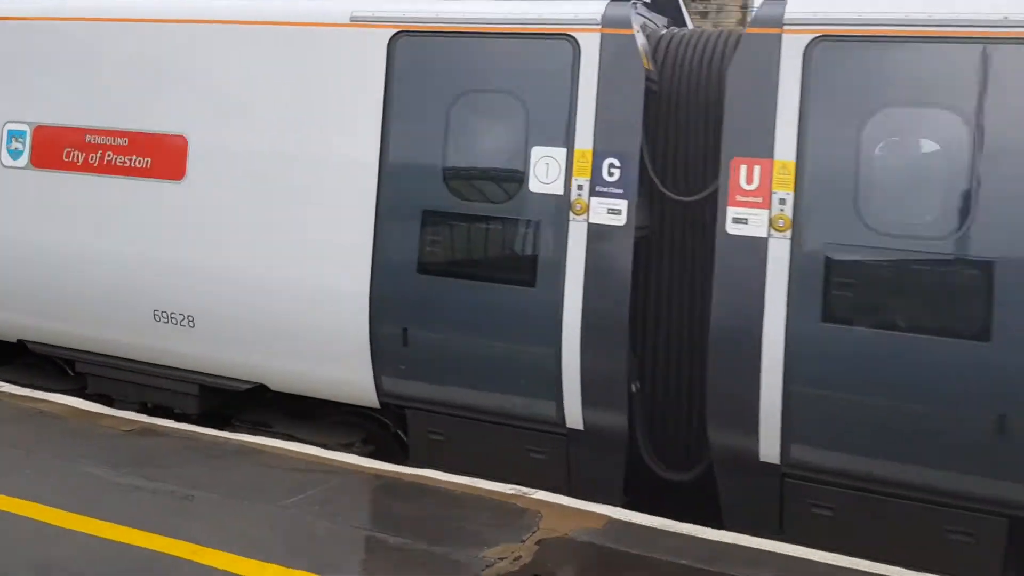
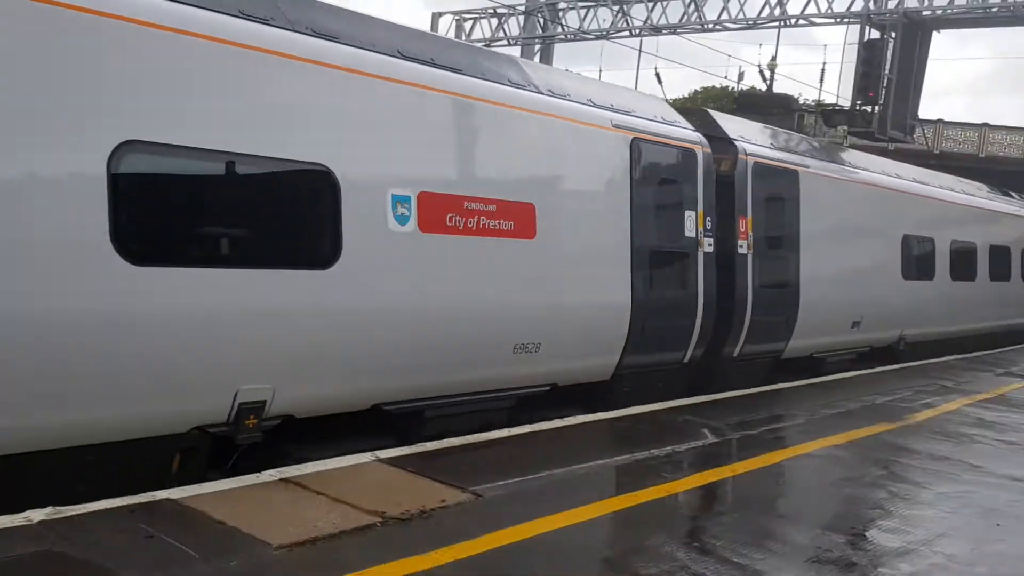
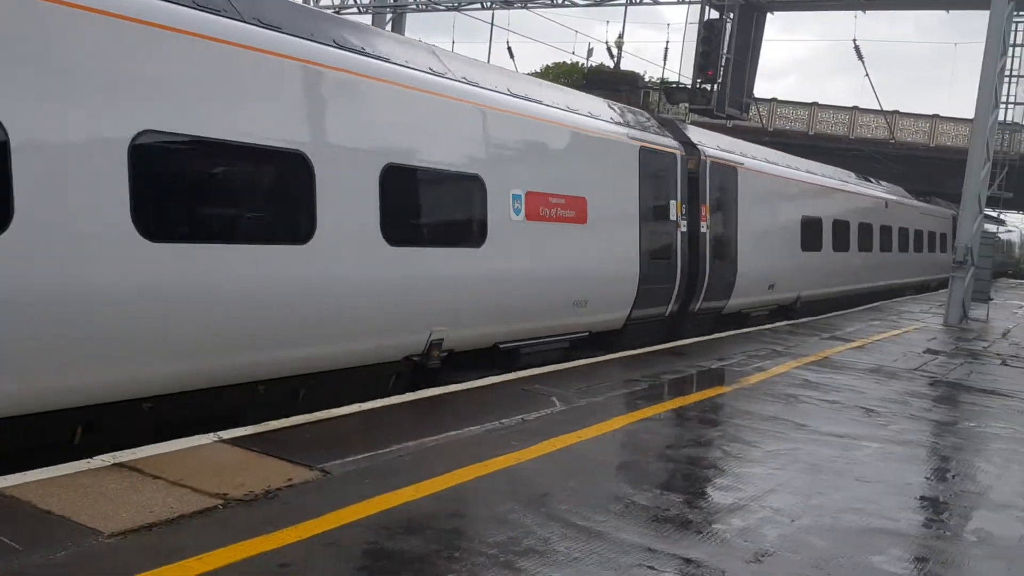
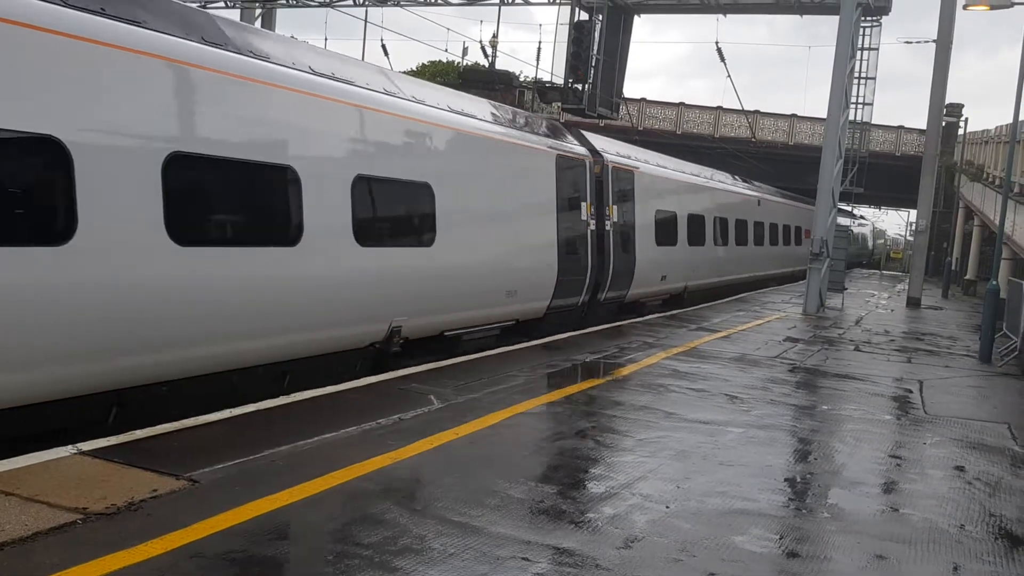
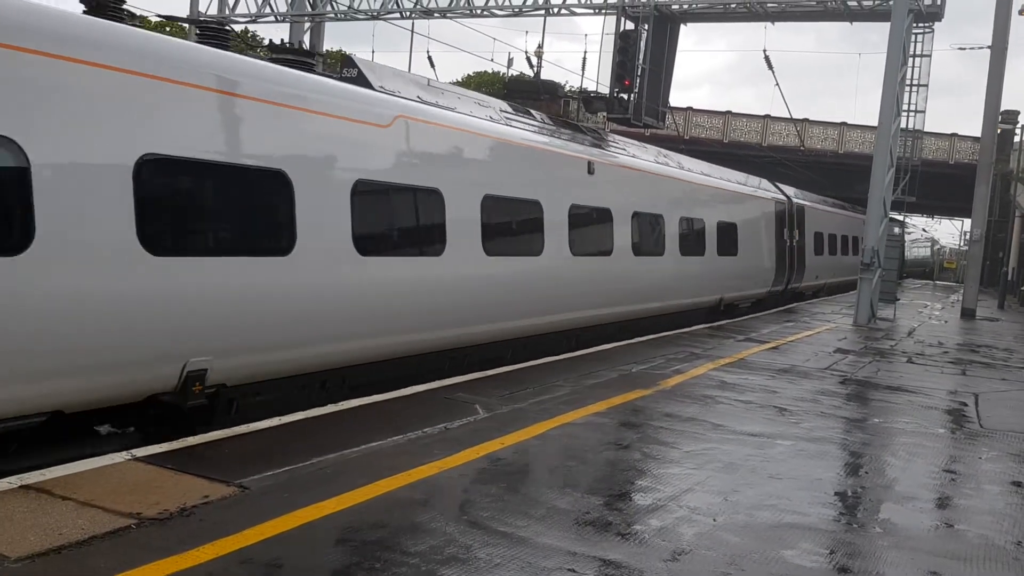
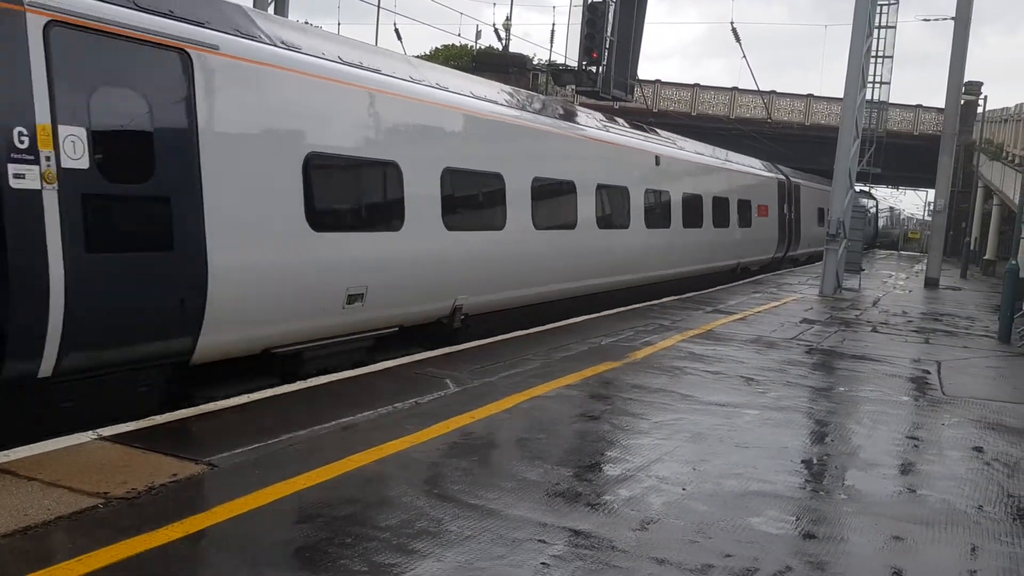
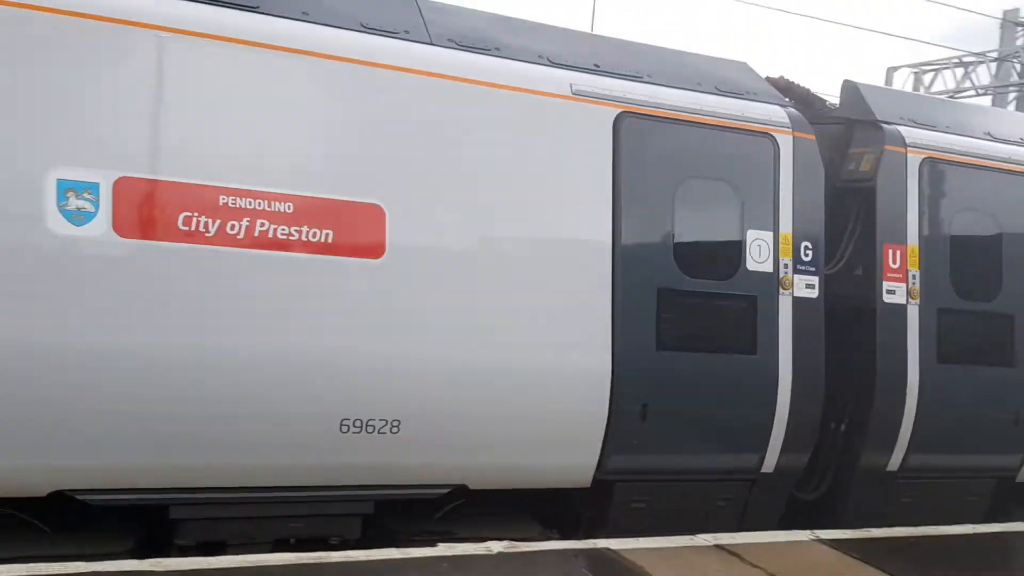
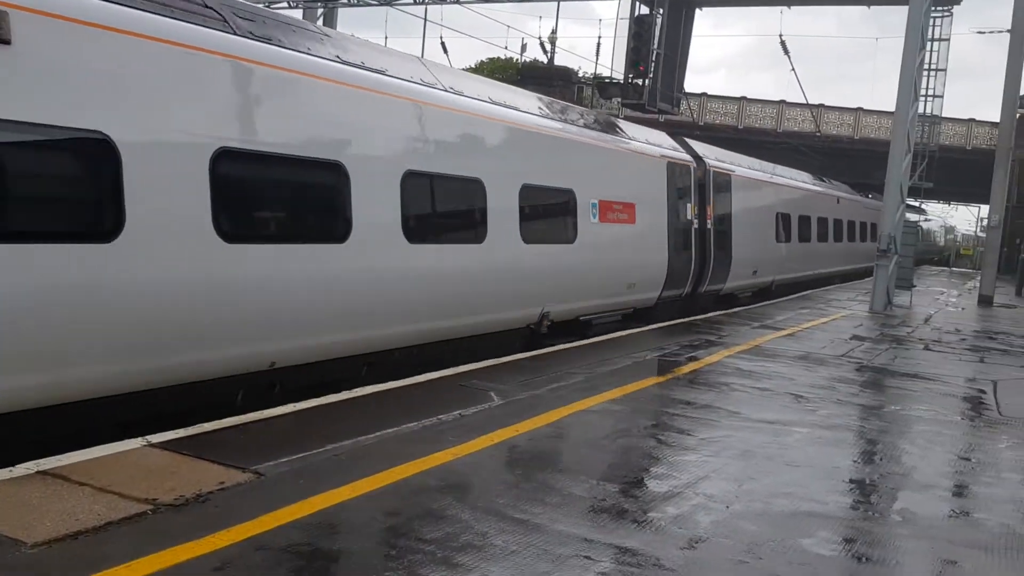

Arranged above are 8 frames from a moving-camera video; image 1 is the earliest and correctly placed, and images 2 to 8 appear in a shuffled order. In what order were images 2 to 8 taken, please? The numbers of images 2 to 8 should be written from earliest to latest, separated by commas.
7, 2, 3, 8, 6, 4, 5
